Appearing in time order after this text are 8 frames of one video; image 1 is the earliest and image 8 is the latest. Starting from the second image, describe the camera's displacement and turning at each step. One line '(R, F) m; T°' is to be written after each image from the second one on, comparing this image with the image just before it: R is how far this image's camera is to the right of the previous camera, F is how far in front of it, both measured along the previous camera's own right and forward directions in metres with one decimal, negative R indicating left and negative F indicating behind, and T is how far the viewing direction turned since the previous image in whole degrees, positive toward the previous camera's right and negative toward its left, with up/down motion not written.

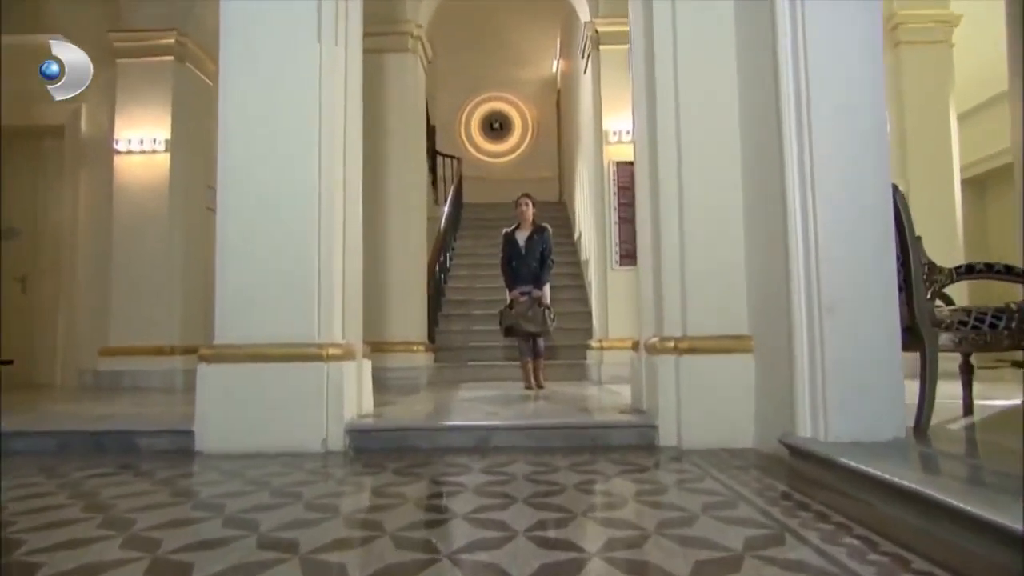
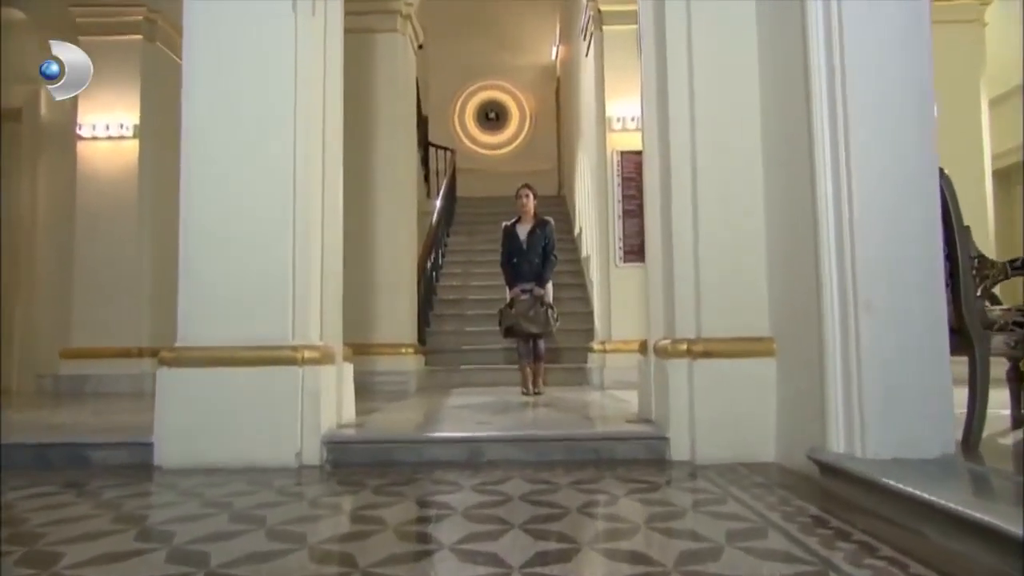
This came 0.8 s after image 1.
(0.0, +0.4) m; 0°
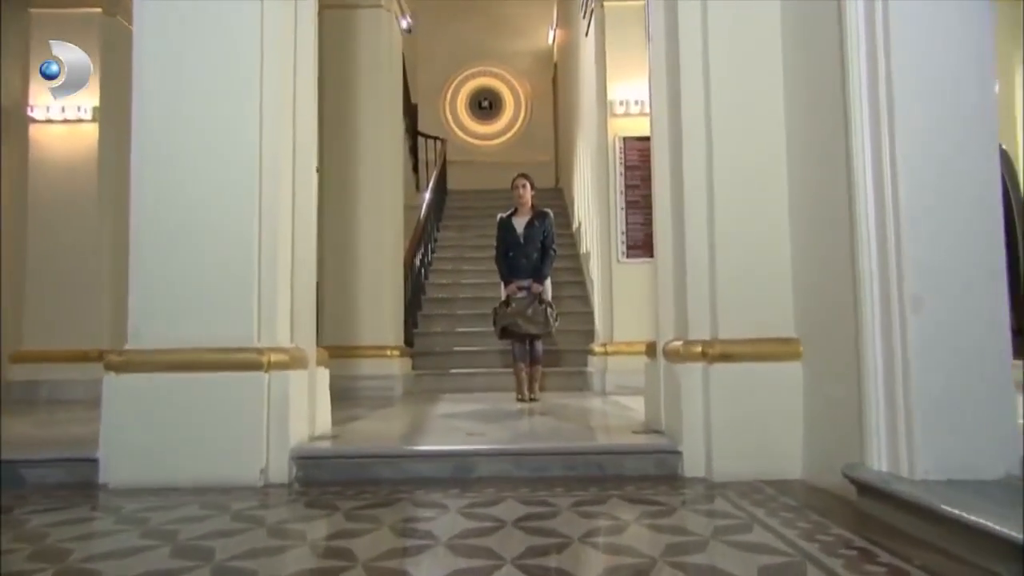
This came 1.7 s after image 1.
(0.0, +0.4) m; 0°
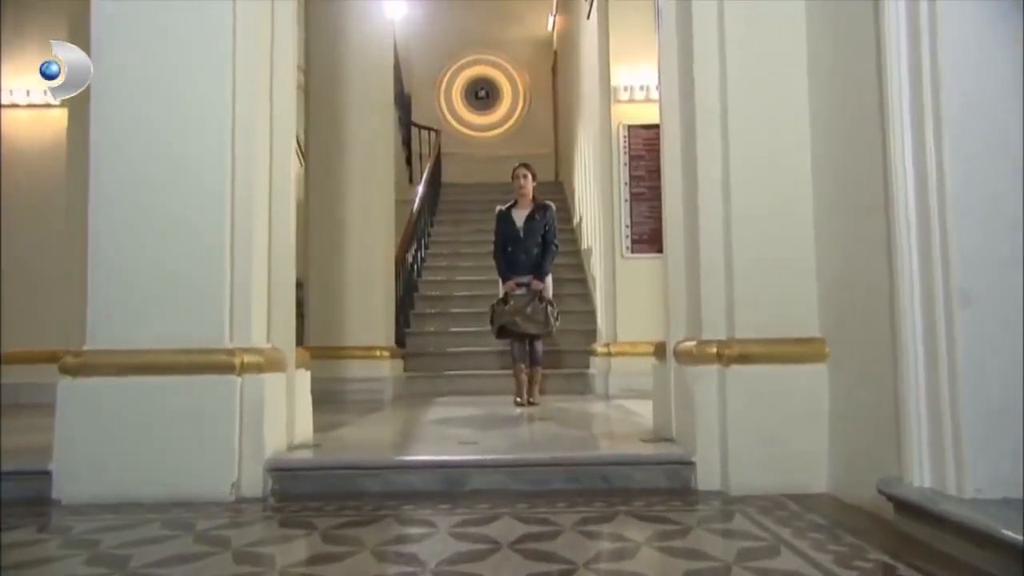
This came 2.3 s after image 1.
(0.0, +0.3) m; 0°
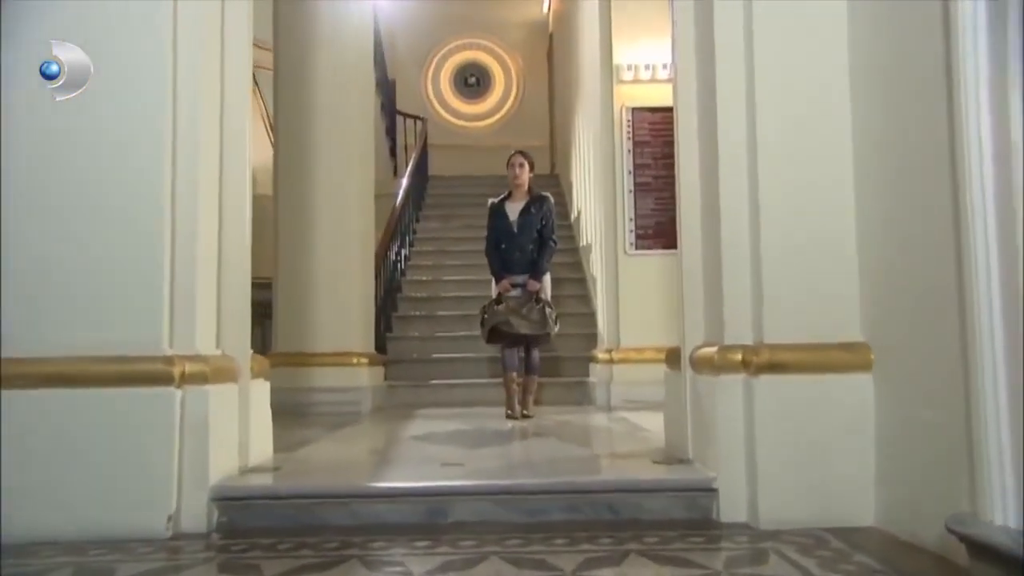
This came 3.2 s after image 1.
(0.0, +0.4) m; 0°
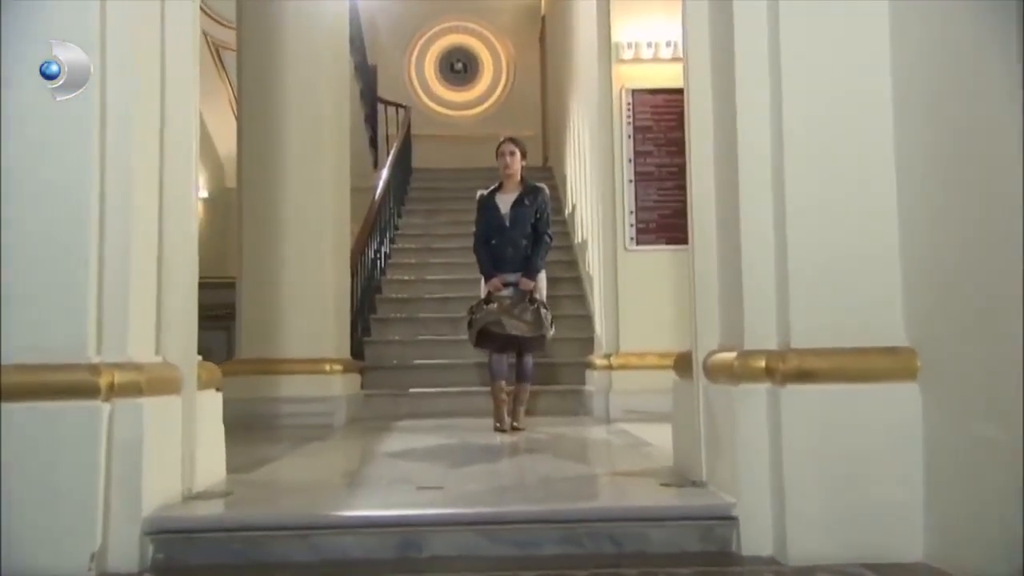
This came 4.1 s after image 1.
(0.0, +0.3) m; 0°
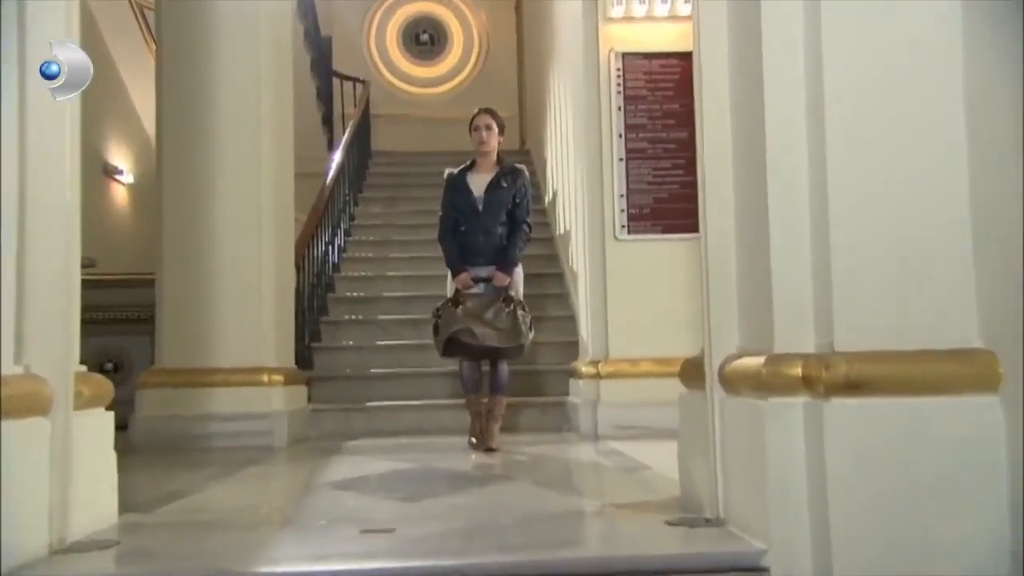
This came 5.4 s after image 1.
(0.0, +0.5) m; +1°
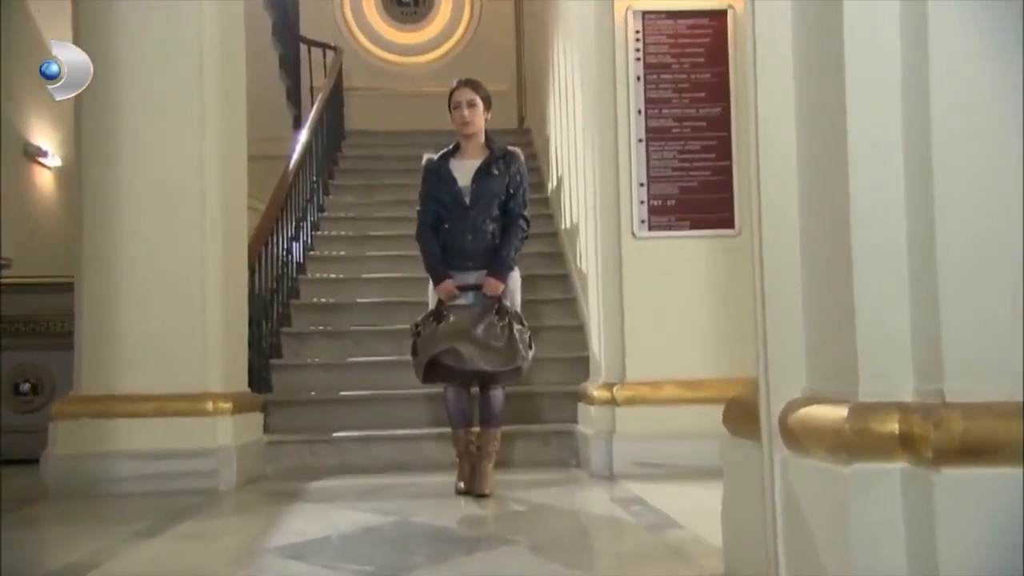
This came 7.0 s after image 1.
(0.0, +0.5) m; 0°
